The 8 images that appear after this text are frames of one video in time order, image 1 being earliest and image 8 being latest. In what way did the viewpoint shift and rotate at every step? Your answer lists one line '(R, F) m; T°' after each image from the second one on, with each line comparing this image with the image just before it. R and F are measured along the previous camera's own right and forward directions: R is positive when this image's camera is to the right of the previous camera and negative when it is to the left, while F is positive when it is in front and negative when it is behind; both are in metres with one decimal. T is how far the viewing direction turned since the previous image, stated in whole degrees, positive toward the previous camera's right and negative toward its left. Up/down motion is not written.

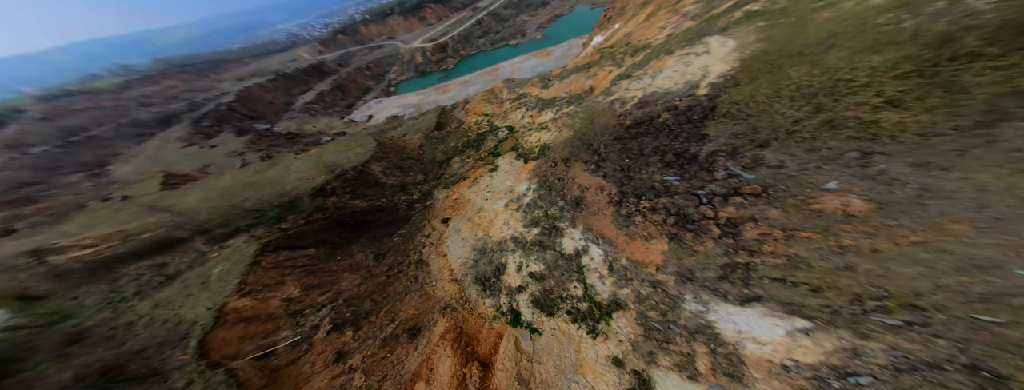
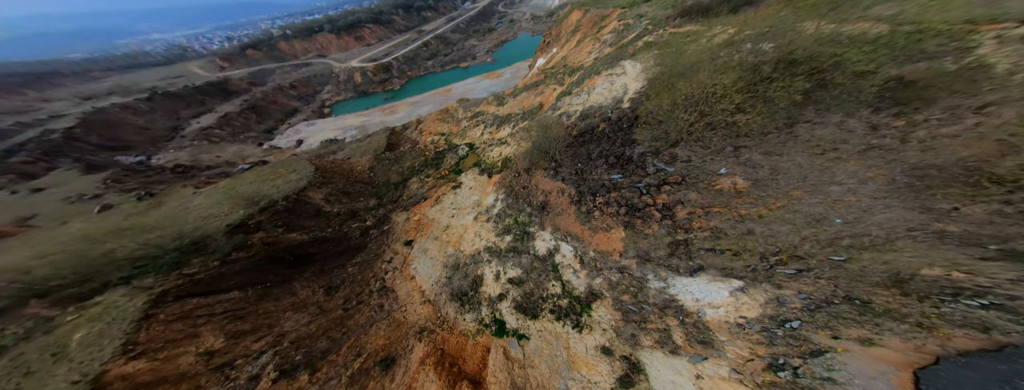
(-1.0, -0.1) m; +14°
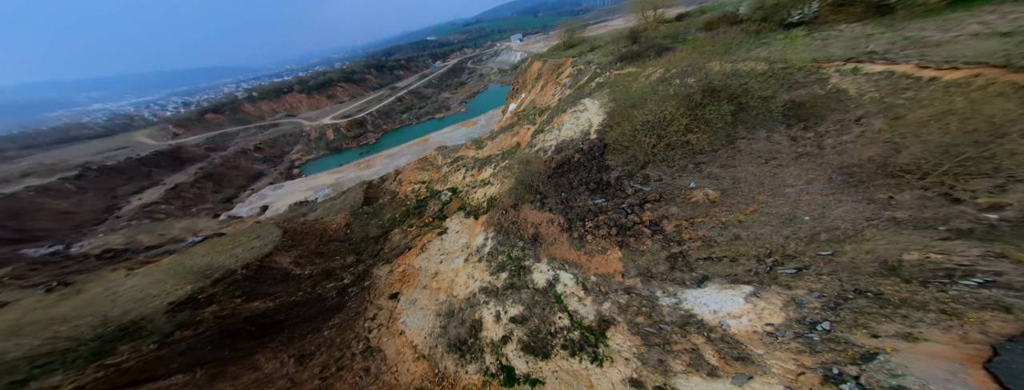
(-0.6, +0.1) m; +7°
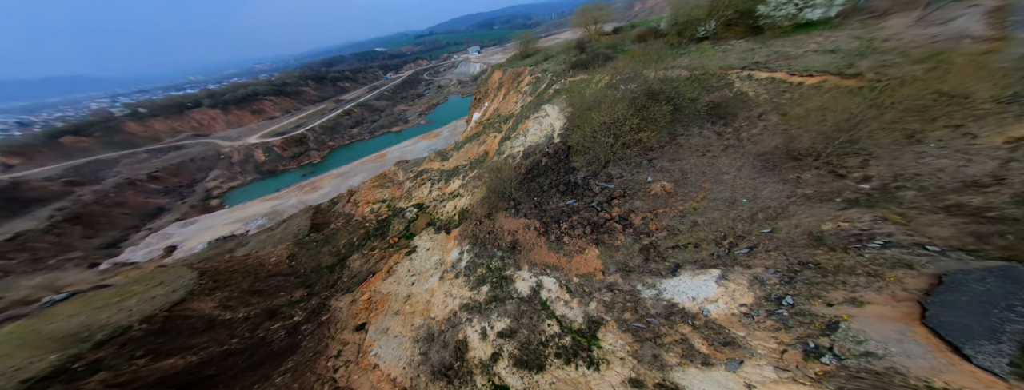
(-0.5, +0.1) m; +9°
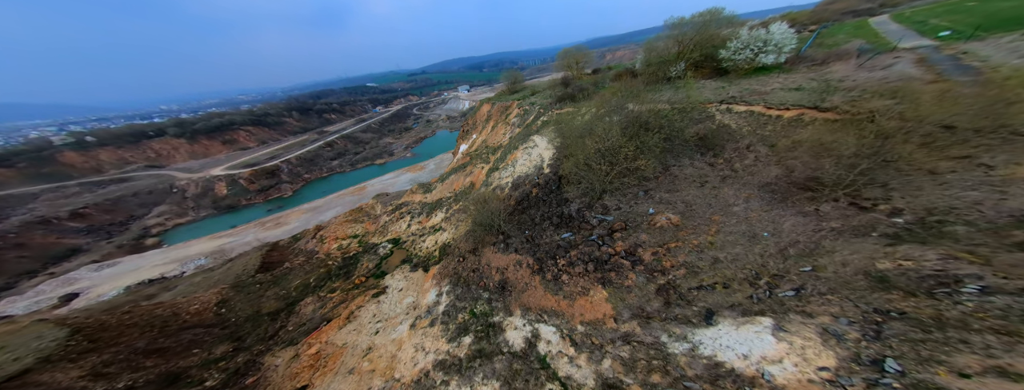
(-0.3, +1.1) m; +4°
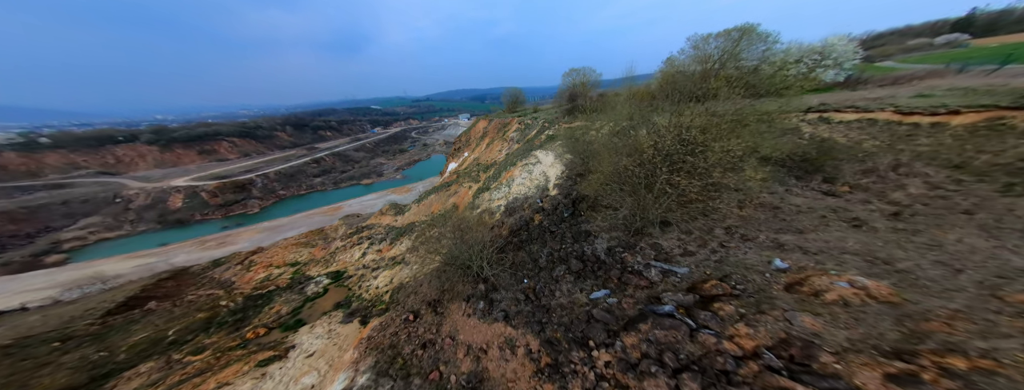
(0.0, +4.4) m; +1°
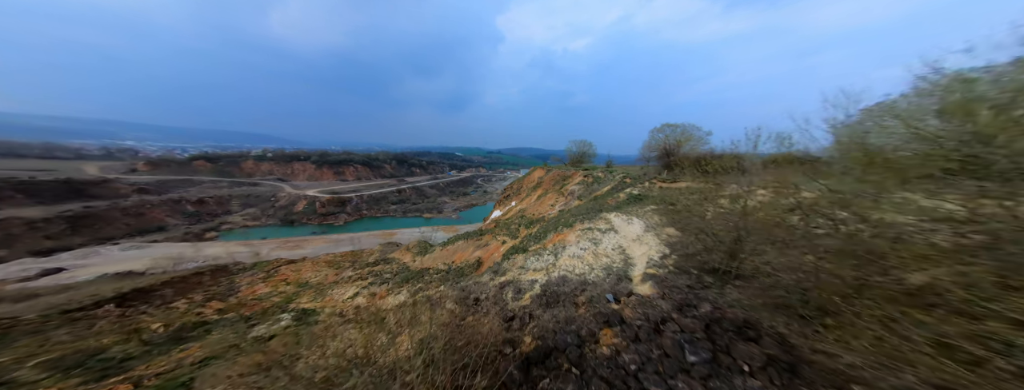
(+0.4, +5.3) m; -18°
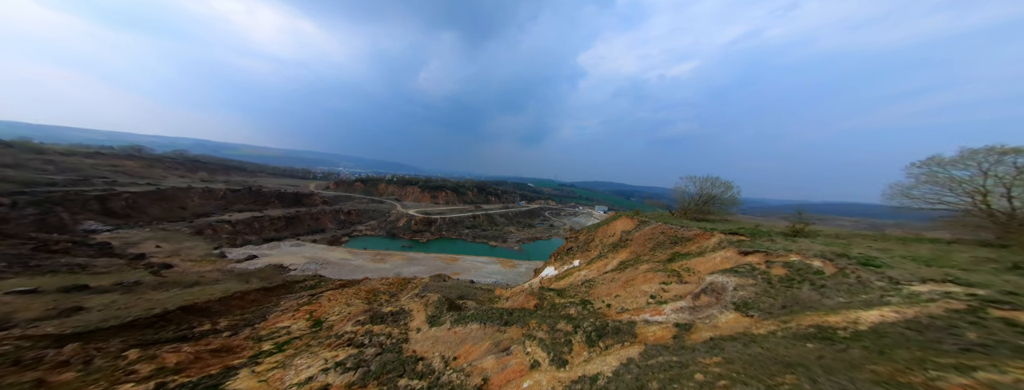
(+0.8, +6.0) m; -21°
